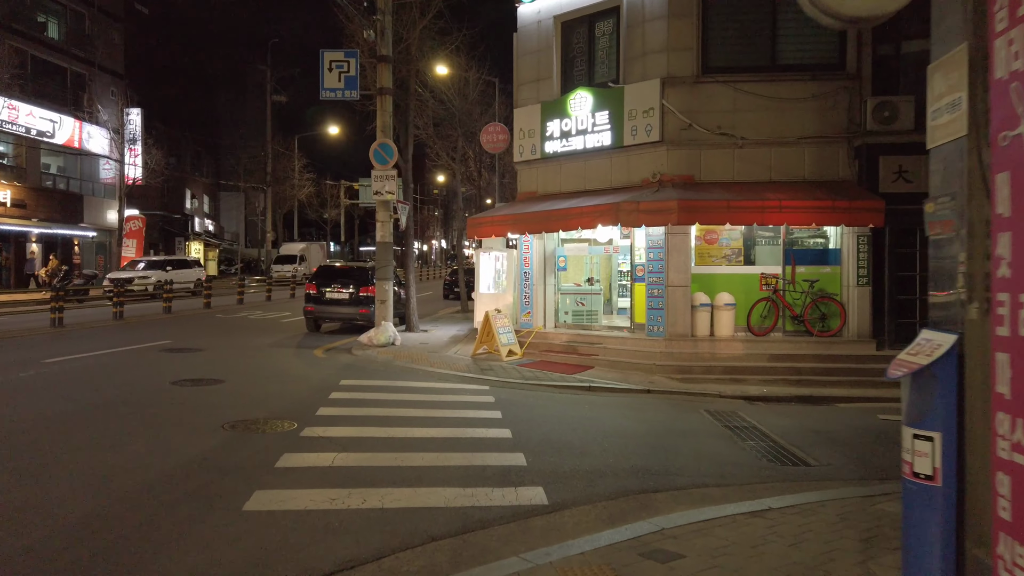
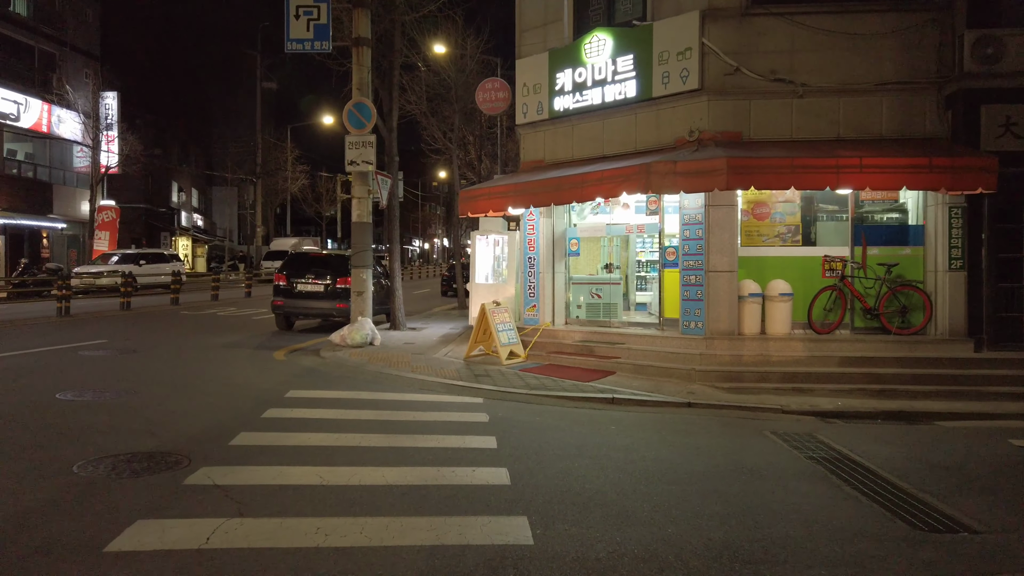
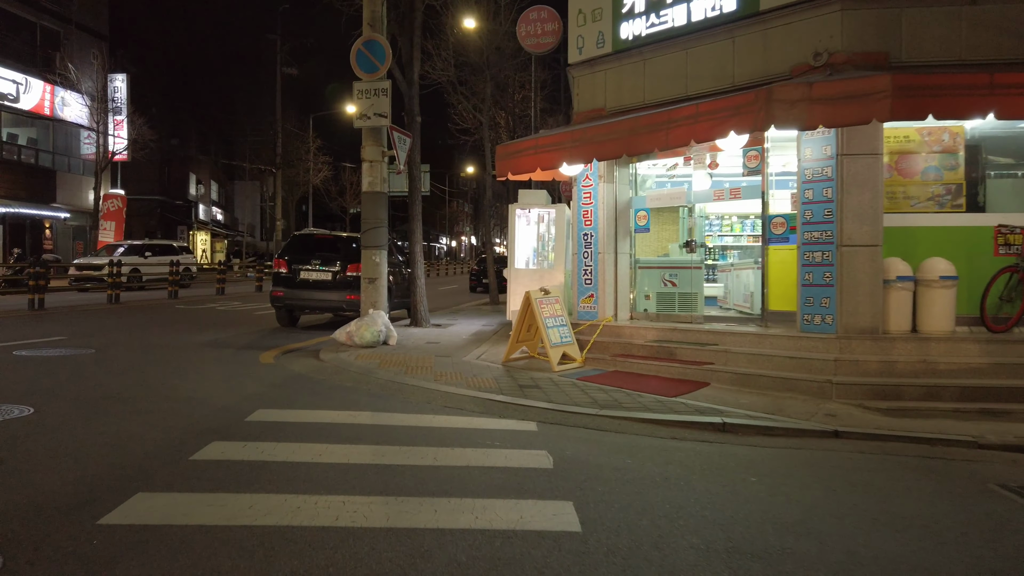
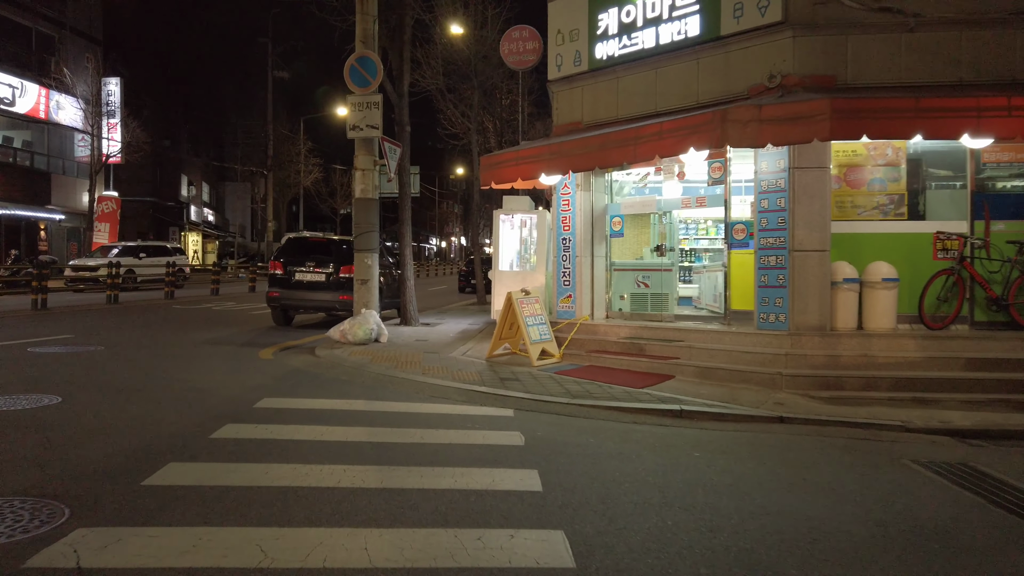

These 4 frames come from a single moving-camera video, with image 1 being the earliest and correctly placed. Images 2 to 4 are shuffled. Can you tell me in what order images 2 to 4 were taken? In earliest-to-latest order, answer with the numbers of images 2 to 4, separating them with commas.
2, 4, 3
